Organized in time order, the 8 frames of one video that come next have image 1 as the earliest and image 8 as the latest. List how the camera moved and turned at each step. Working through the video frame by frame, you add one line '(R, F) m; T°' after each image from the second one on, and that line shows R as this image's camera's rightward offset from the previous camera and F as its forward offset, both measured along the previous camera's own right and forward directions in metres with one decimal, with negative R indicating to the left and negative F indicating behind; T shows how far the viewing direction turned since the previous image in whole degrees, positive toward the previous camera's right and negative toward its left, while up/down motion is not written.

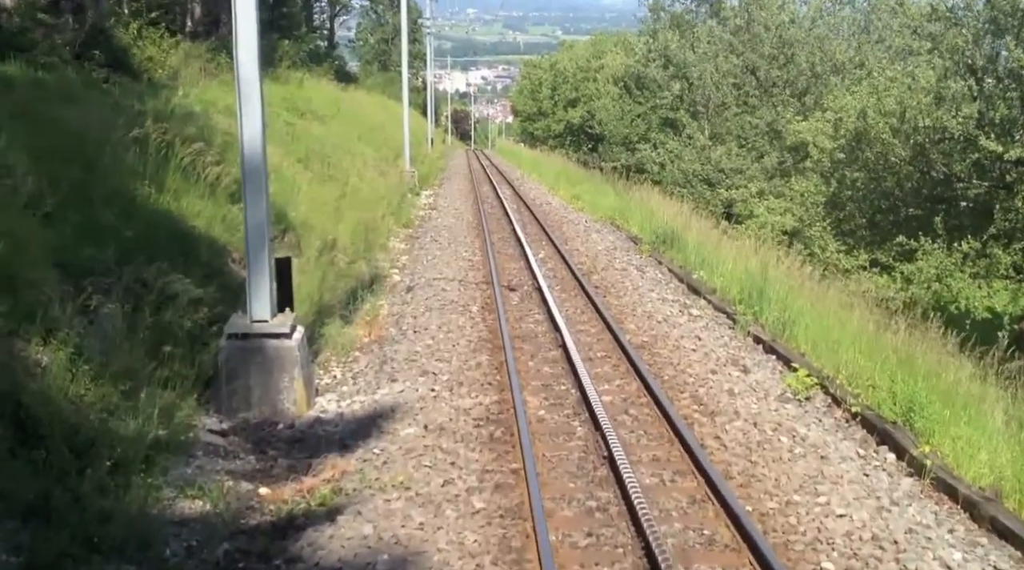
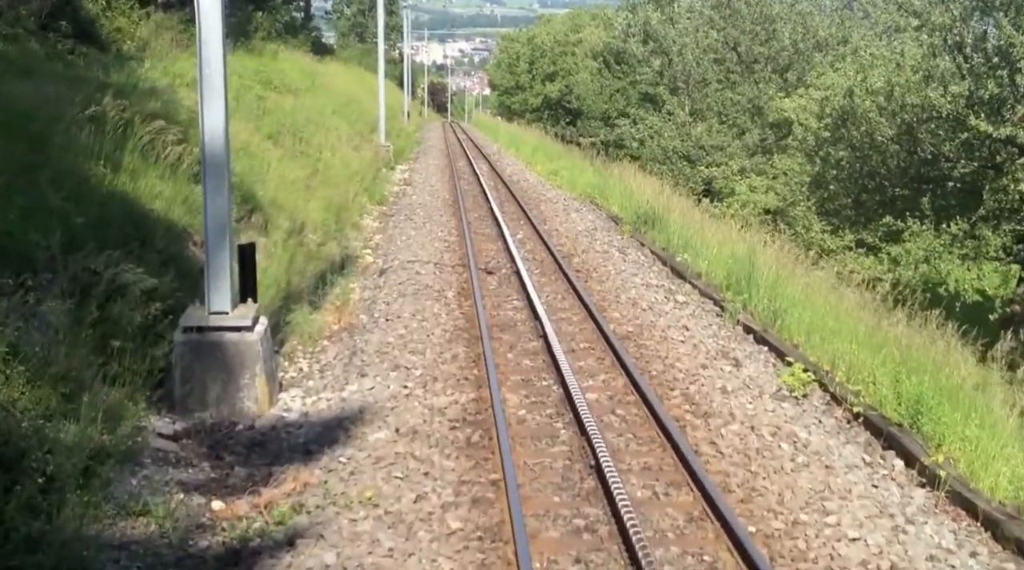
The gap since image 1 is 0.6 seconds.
(0.0, +0.6) m; +1°
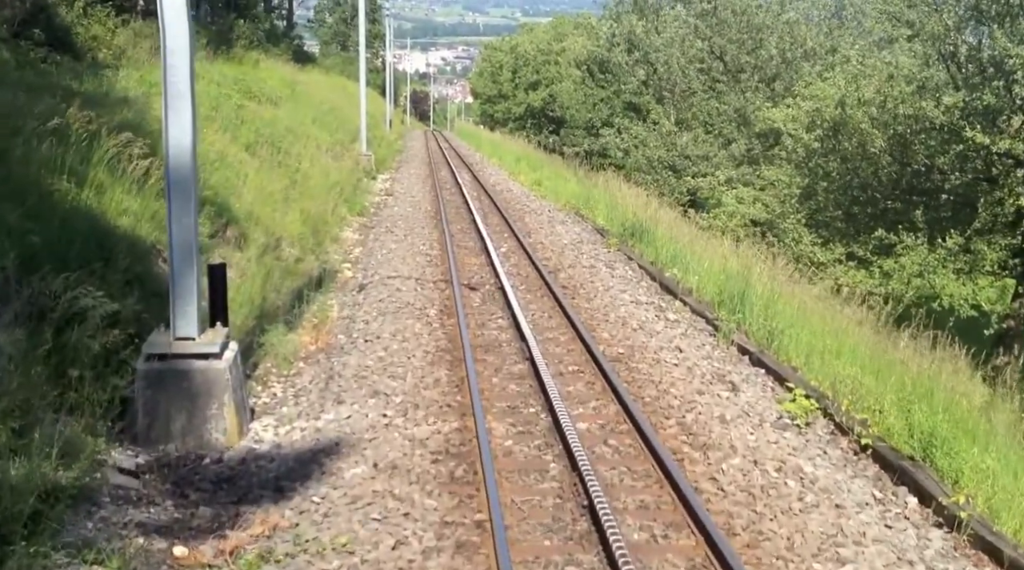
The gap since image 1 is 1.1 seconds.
(0.0, +0.4) m; +1°
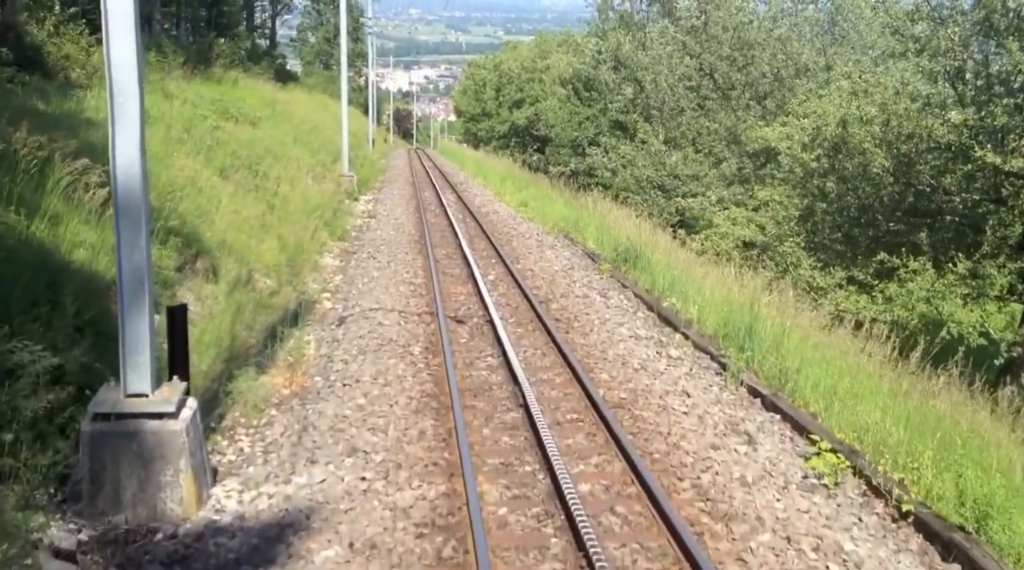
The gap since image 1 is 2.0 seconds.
(-0.1, +0.8) m; +1°
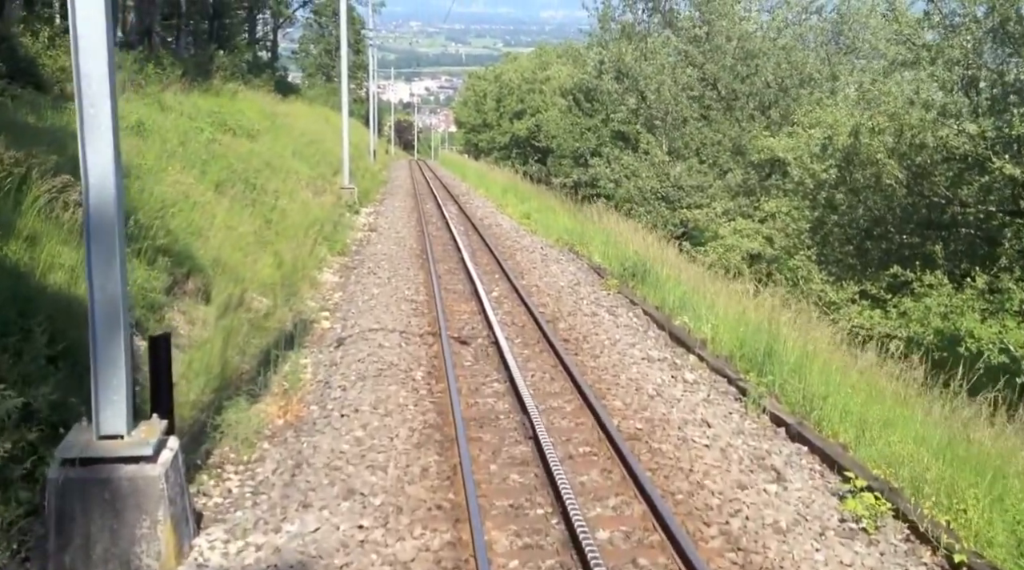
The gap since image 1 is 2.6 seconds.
(0.0, +0.5) m; 0°
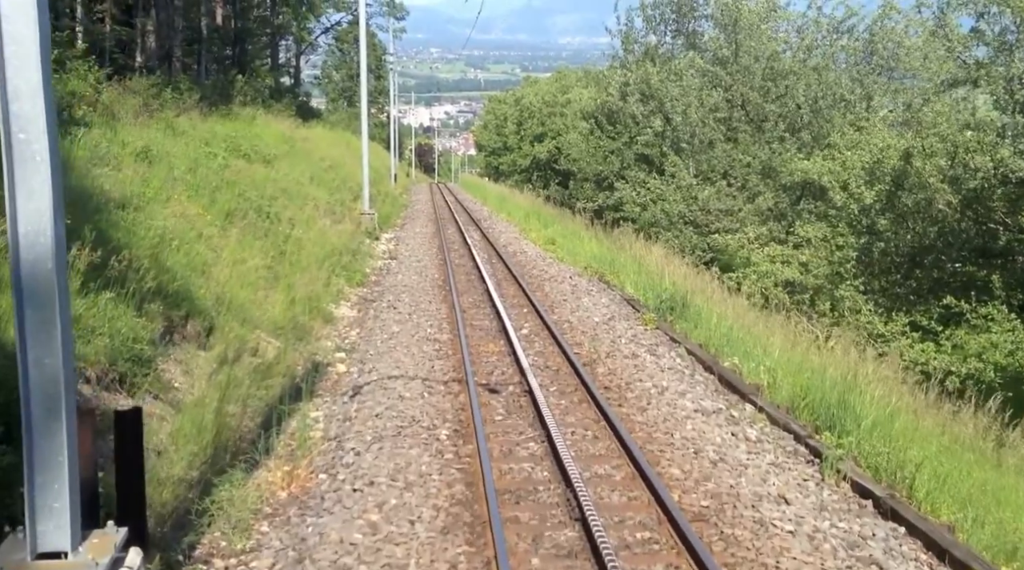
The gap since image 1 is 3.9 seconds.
(-0.1, +1.2) m; -1°
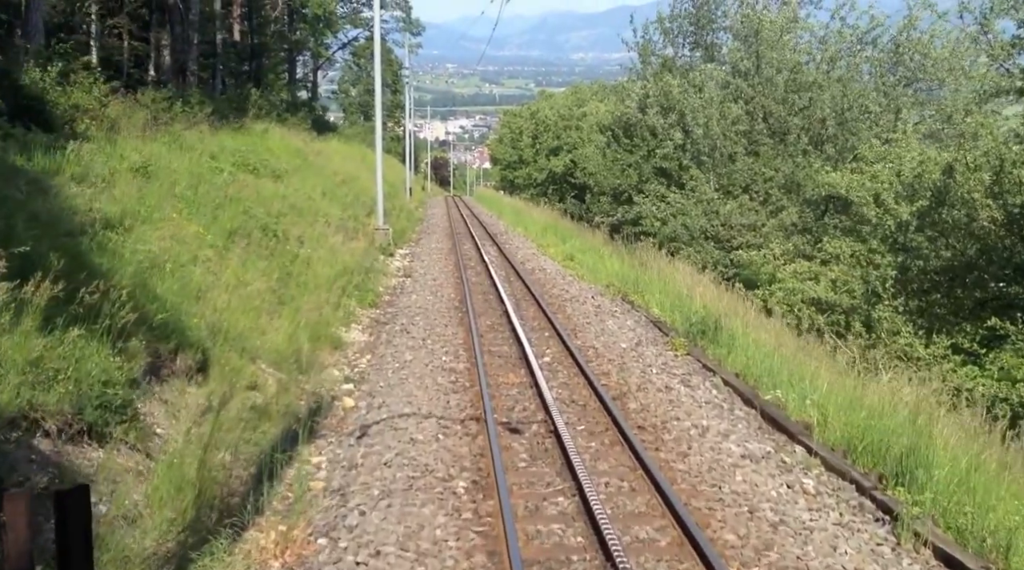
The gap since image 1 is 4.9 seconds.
(-0.1, +1.0) m; -1°
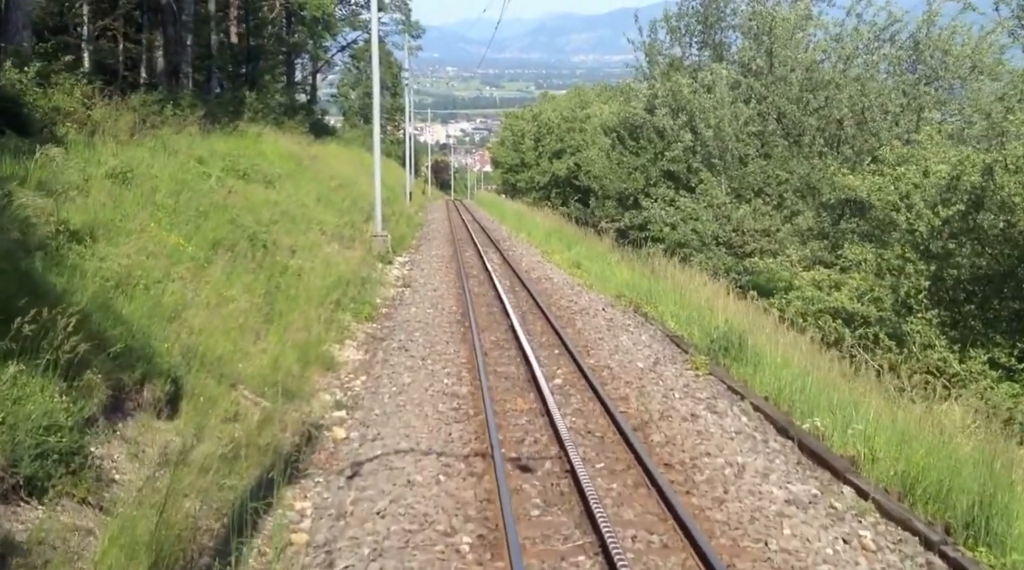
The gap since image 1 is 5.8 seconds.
(-0.1, +1.1) m; 0°
